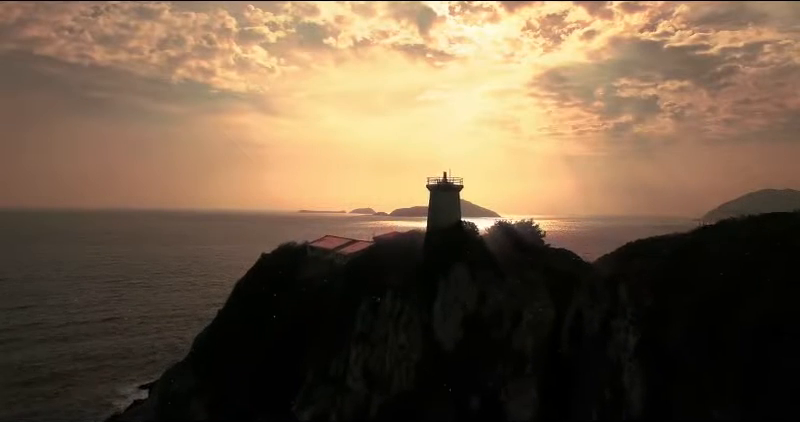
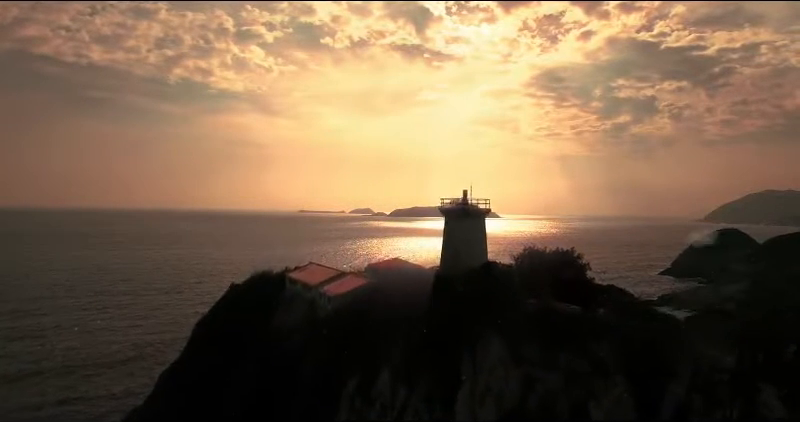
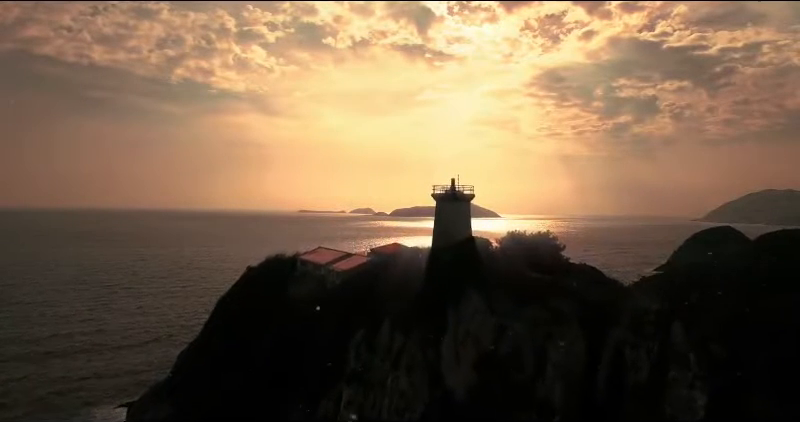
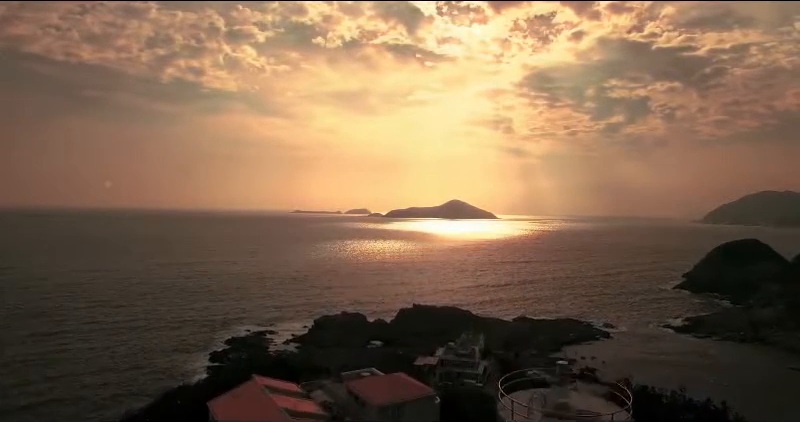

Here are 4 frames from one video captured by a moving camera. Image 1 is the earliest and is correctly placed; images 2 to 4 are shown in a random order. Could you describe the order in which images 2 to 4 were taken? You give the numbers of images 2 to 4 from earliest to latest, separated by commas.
3, 2, 4
